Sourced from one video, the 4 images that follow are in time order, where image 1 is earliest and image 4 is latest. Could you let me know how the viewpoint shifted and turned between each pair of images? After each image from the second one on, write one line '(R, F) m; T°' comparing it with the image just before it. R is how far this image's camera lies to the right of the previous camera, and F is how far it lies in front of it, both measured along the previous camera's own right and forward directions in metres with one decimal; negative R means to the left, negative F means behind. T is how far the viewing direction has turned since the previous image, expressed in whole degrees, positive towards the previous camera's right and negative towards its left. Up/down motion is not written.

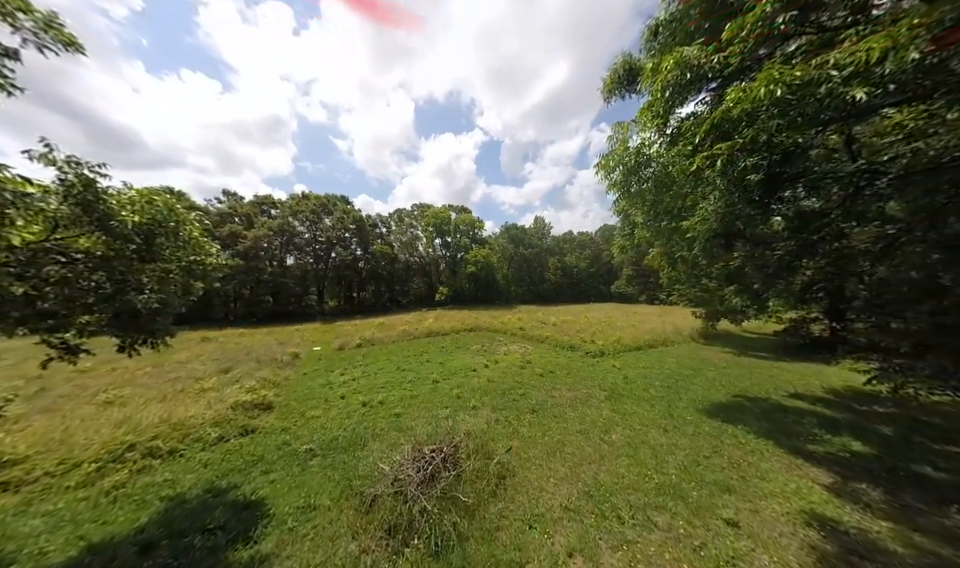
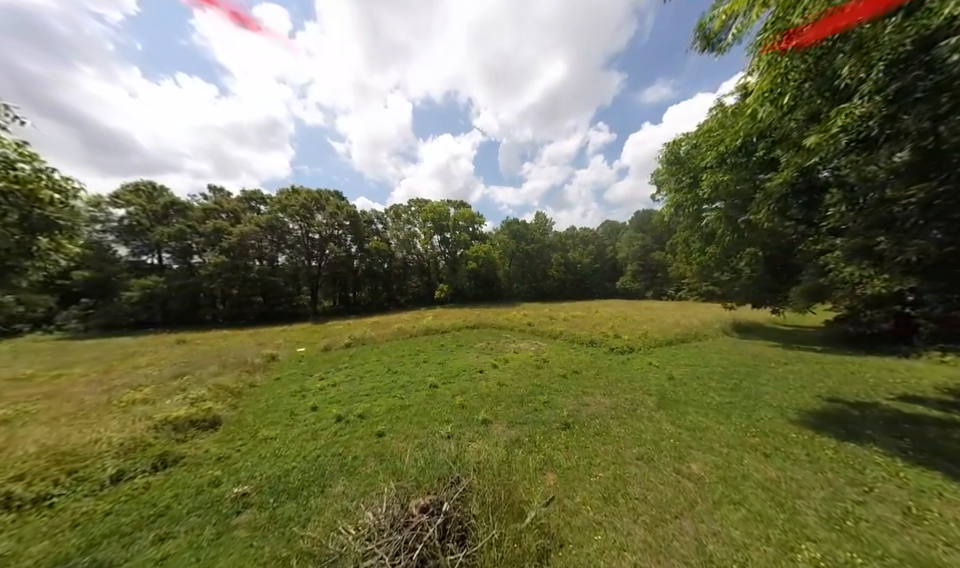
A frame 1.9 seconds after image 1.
(-0.3, +2.3) m; 0°
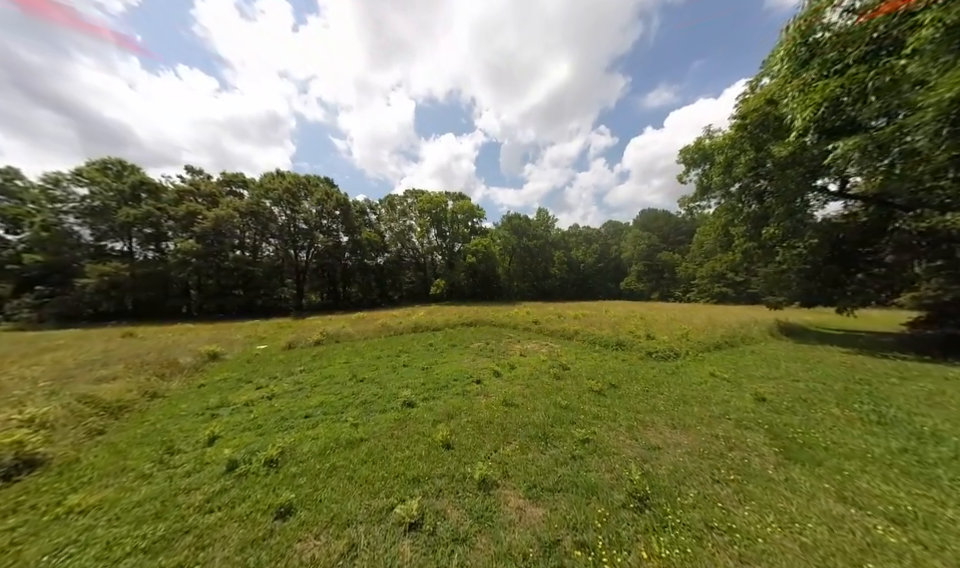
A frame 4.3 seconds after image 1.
(0.0, +3.0) m; 0°
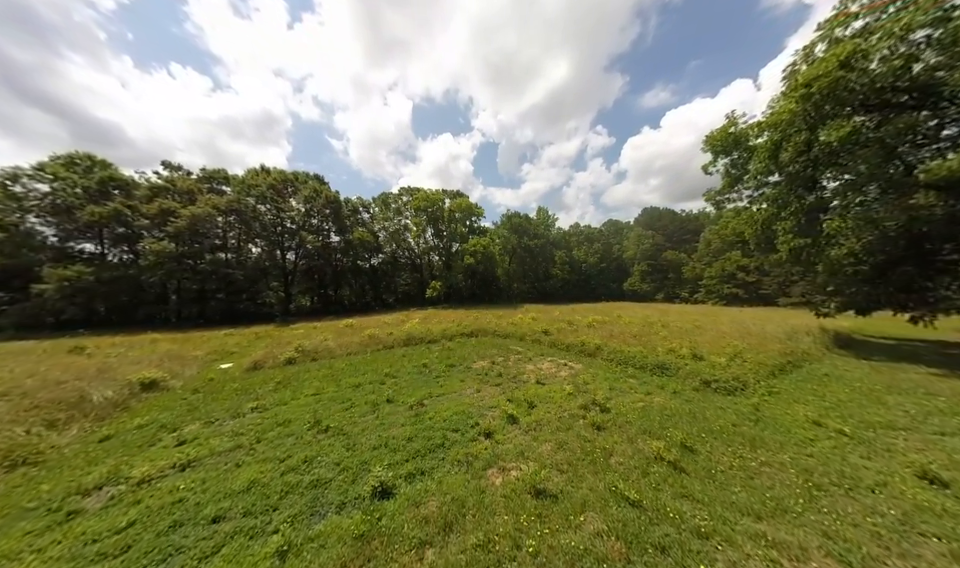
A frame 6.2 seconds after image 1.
(-0.2, +2.3) m; 0°
